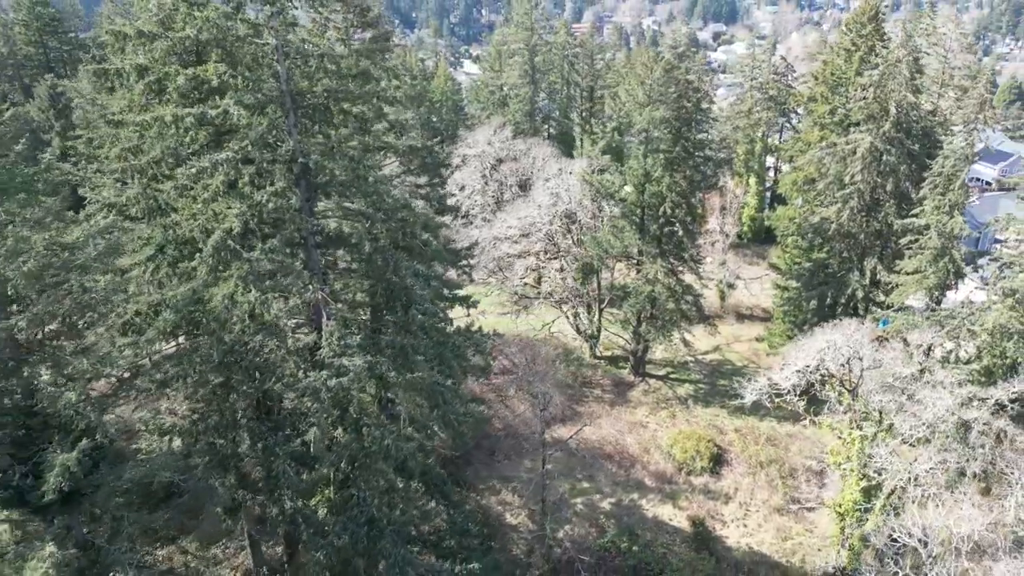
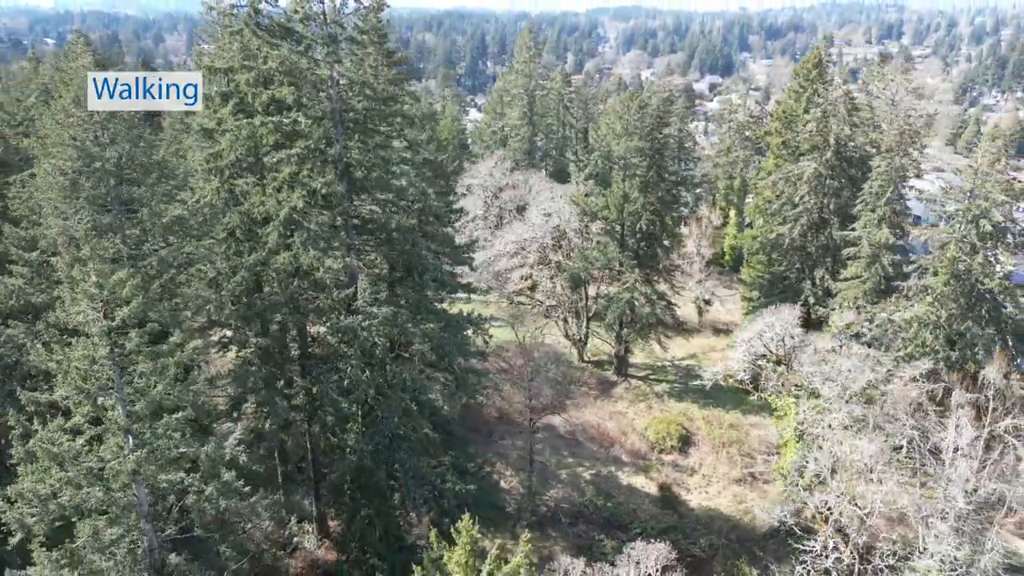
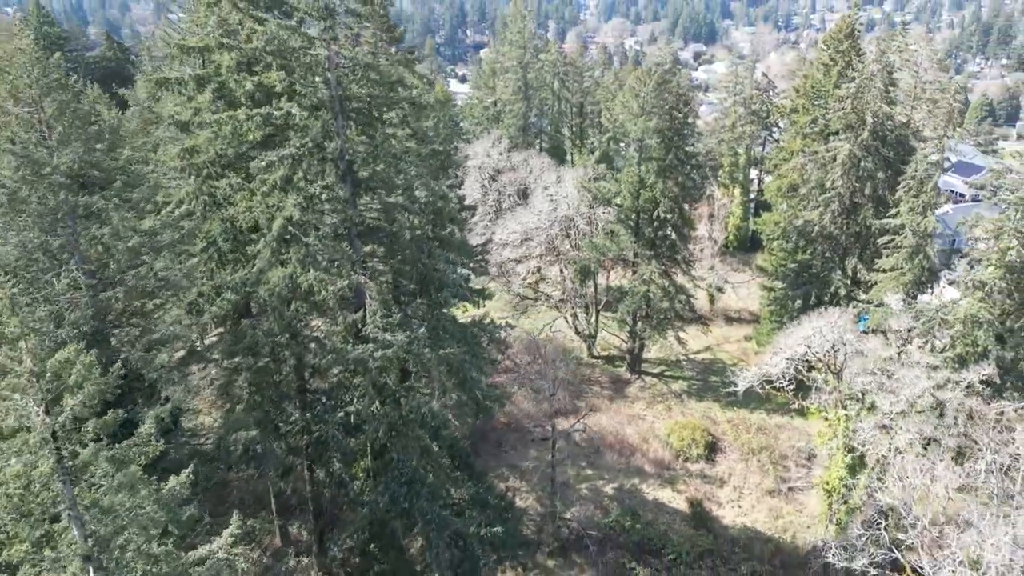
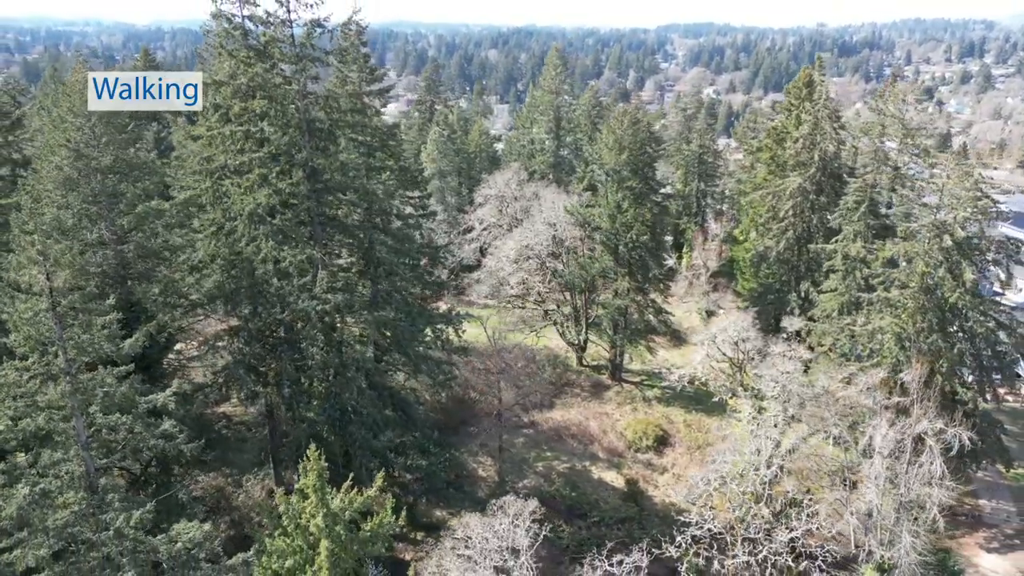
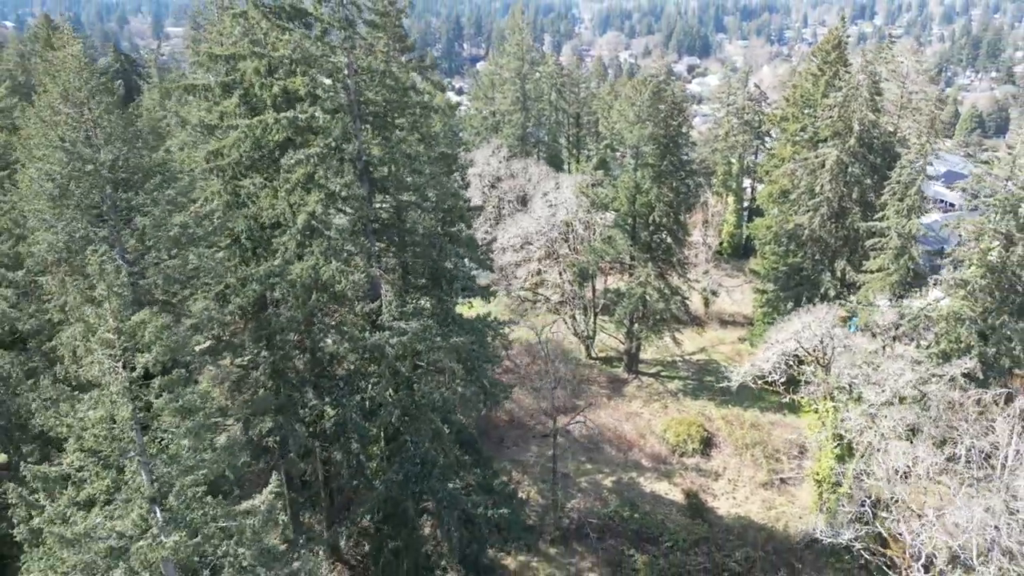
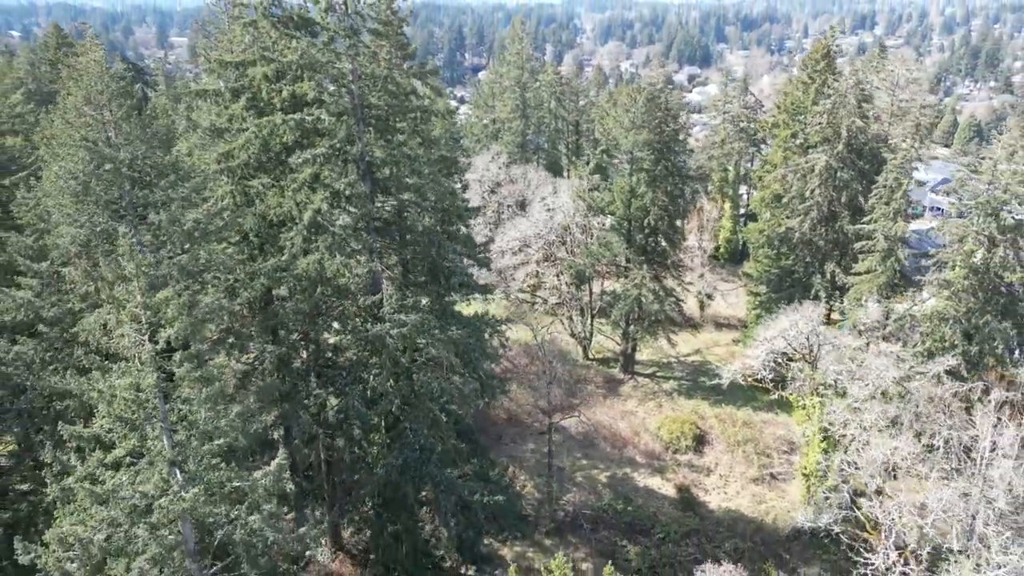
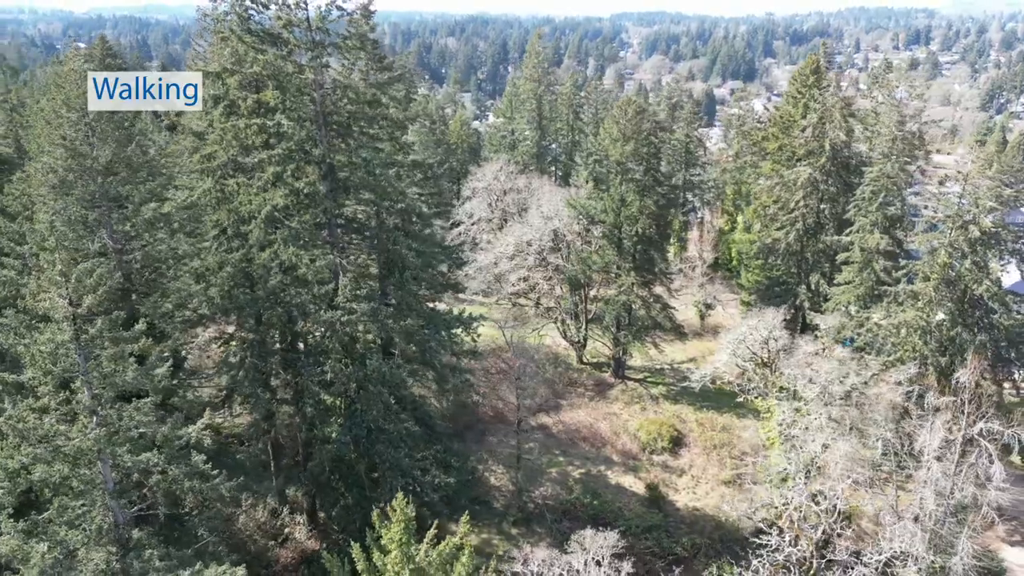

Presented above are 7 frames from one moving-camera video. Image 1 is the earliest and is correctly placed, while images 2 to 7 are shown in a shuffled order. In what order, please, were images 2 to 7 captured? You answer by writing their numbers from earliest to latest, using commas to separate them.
3, 5, 6, 2, 7, 4
